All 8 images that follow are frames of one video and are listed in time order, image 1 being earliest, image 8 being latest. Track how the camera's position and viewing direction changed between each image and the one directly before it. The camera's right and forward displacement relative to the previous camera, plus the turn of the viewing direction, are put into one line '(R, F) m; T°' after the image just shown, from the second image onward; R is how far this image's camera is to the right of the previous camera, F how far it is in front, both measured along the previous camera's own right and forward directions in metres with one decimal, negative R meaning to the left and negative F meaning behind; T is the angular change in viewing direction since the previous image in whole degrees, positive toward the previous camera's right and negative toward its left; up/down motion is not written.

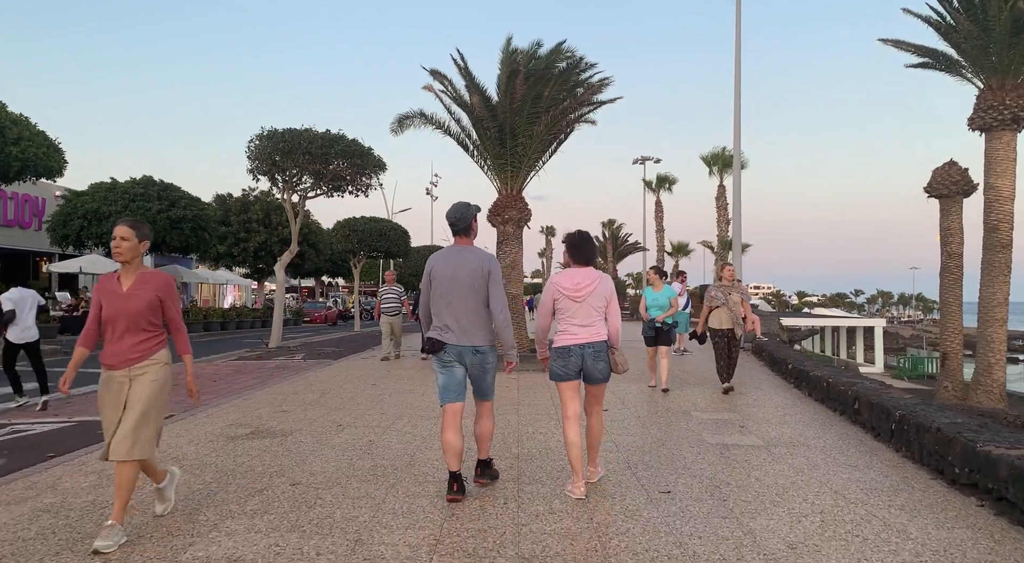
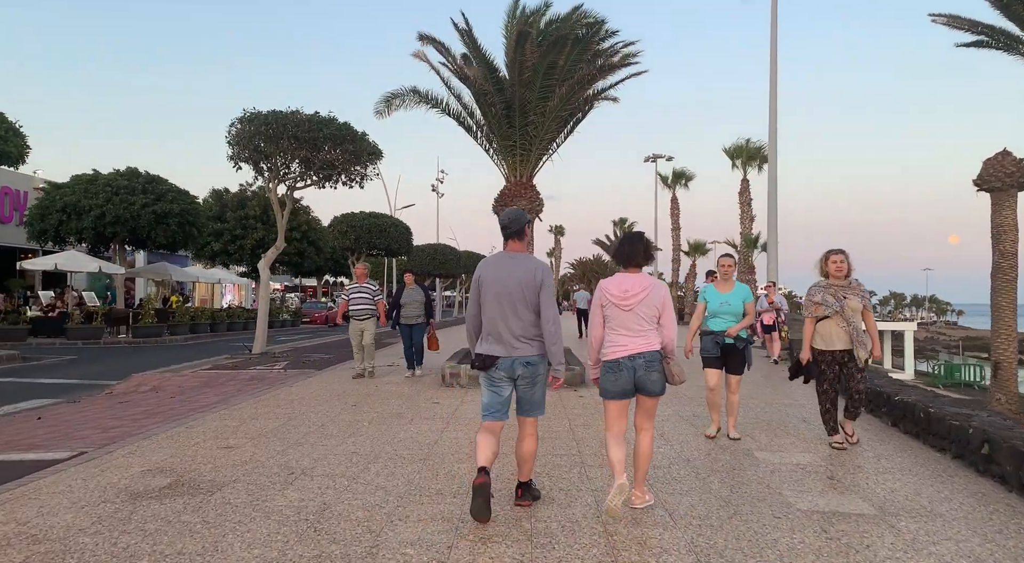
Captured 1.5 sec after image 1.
(0.0, +1.6) m; -1°
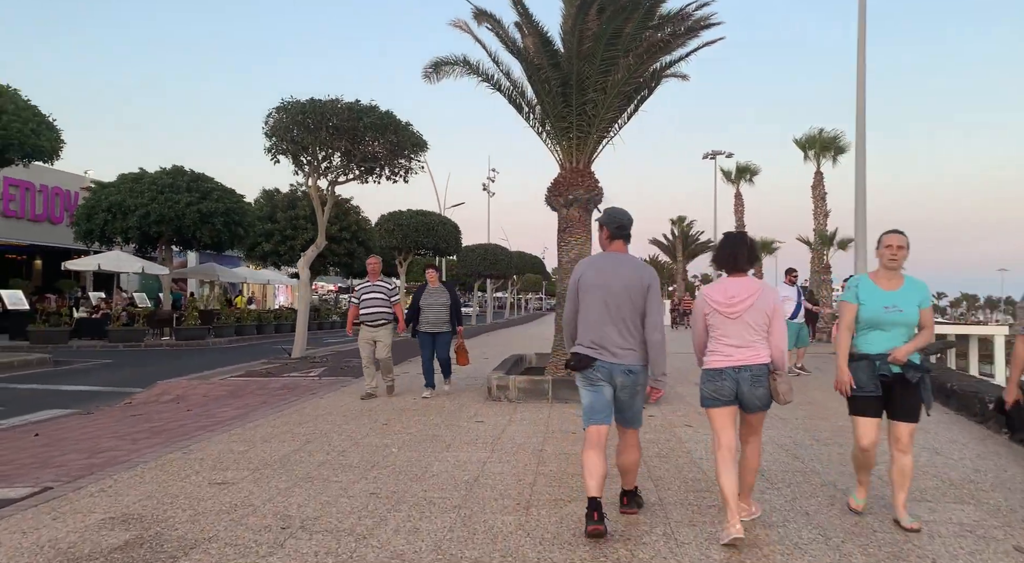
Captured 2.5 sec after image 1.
(-0.1, +1.2) m; -5°
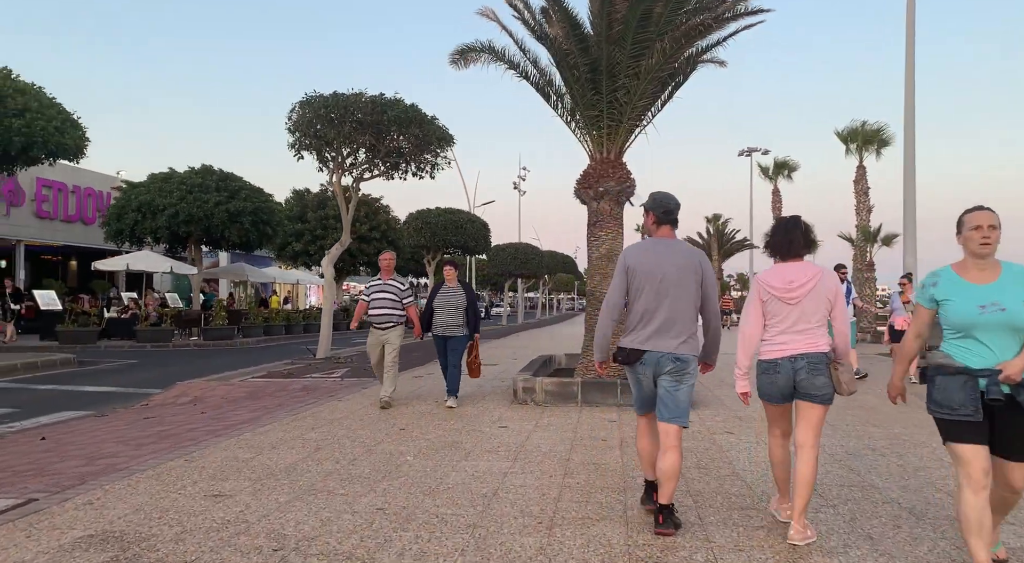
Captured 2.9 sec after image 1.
(+0.1, +0.5) m; -3°
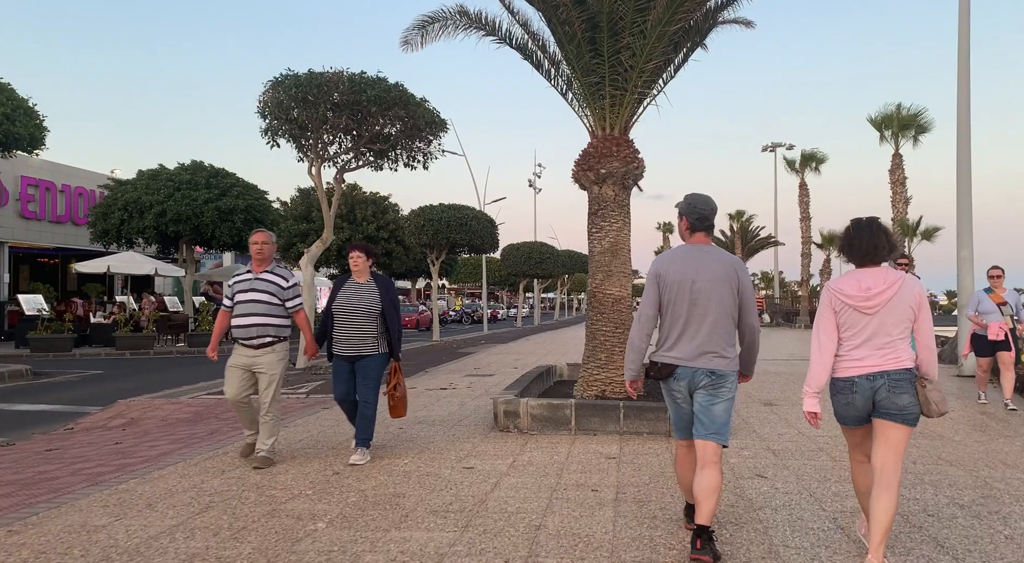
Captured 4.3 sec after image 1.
(+0.4, +1.4) m; -2°
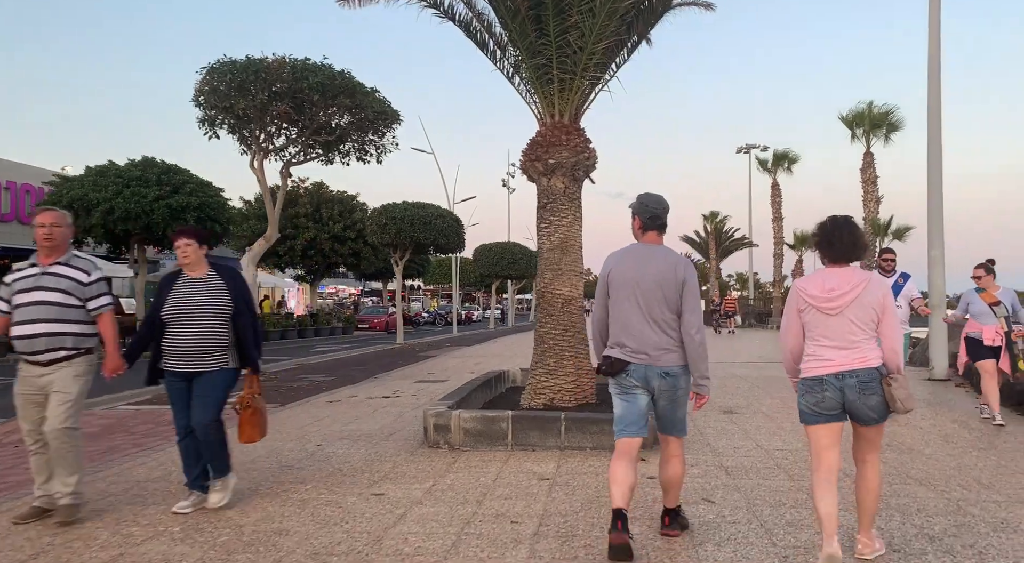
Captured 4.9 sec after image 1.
(+0.4, +0.6) m; +2°
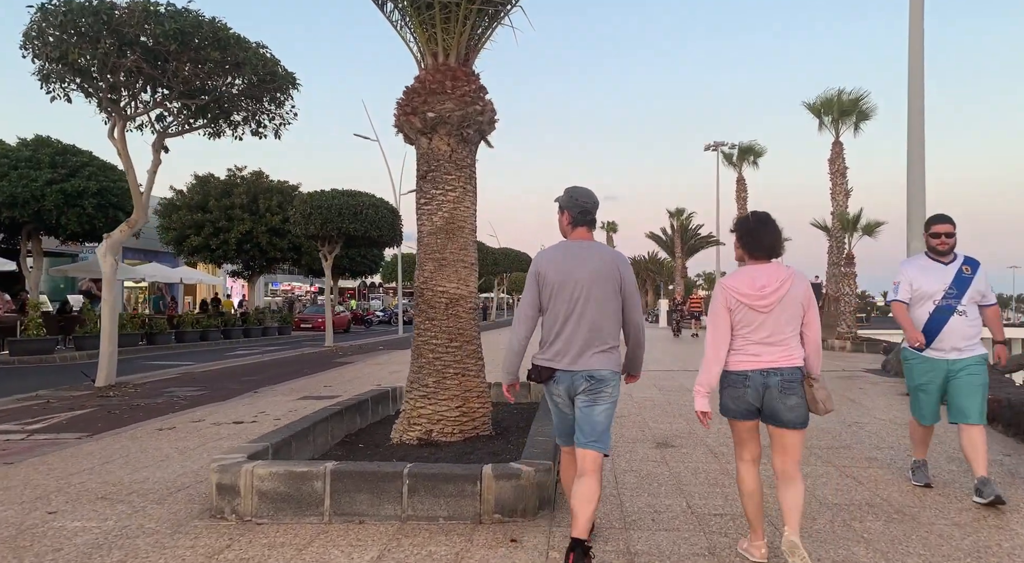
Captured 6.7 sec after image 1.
(+0.9, +1.7) m; +2°
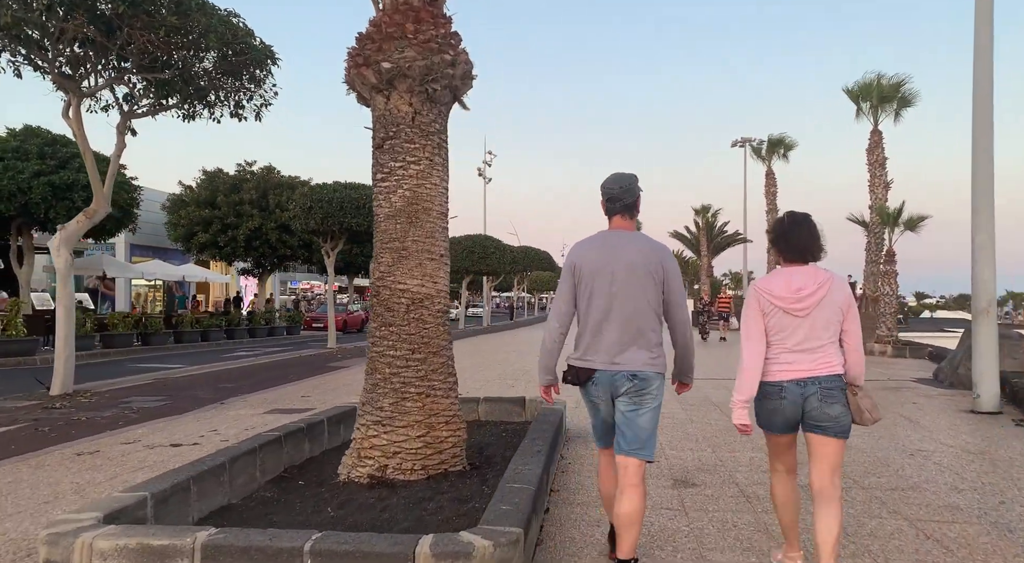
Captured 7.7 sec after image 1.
(+0.3, +1.2) m; -2°
